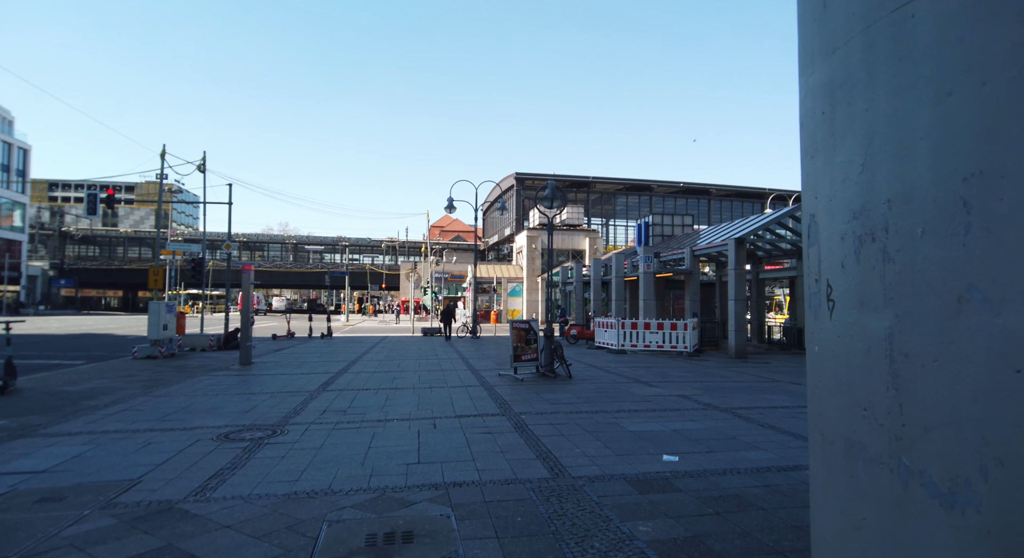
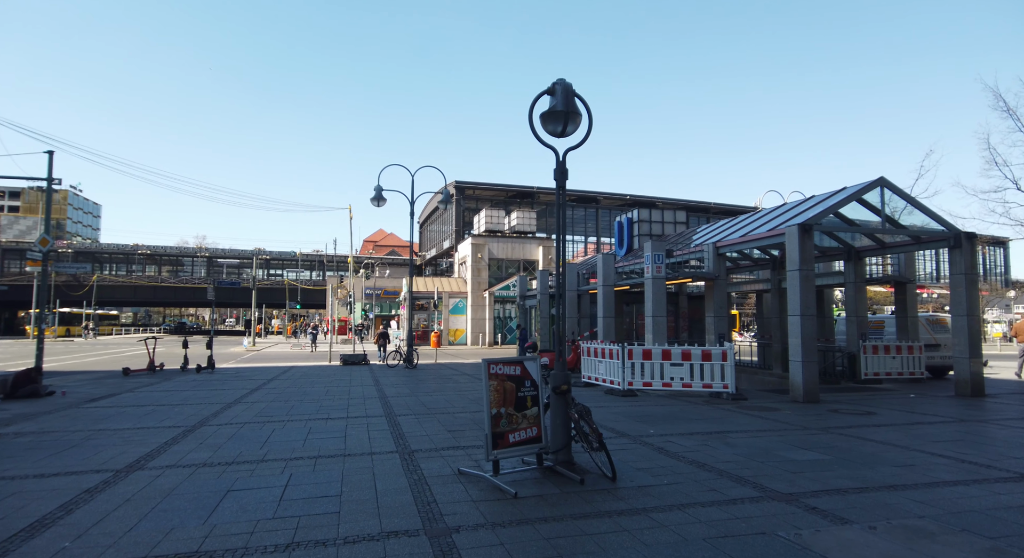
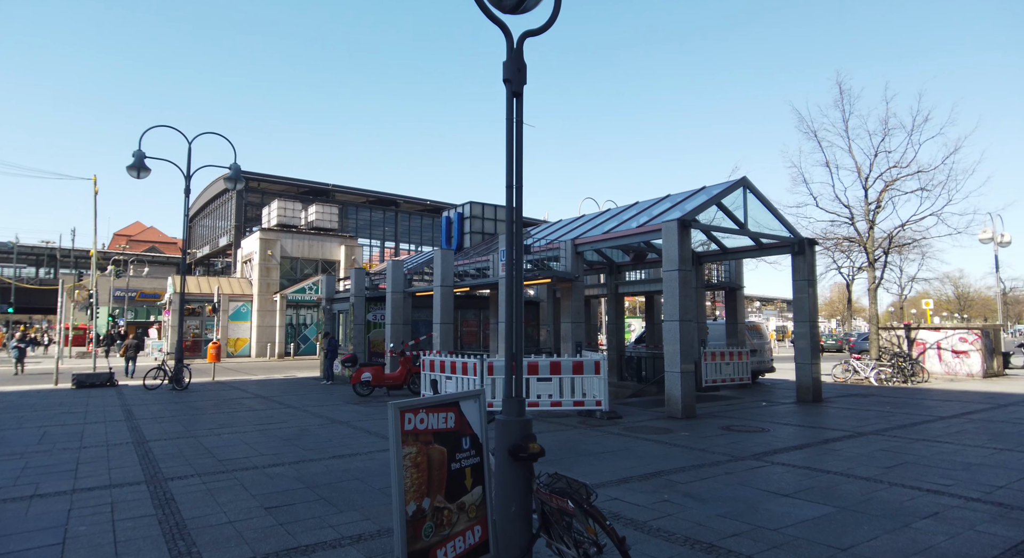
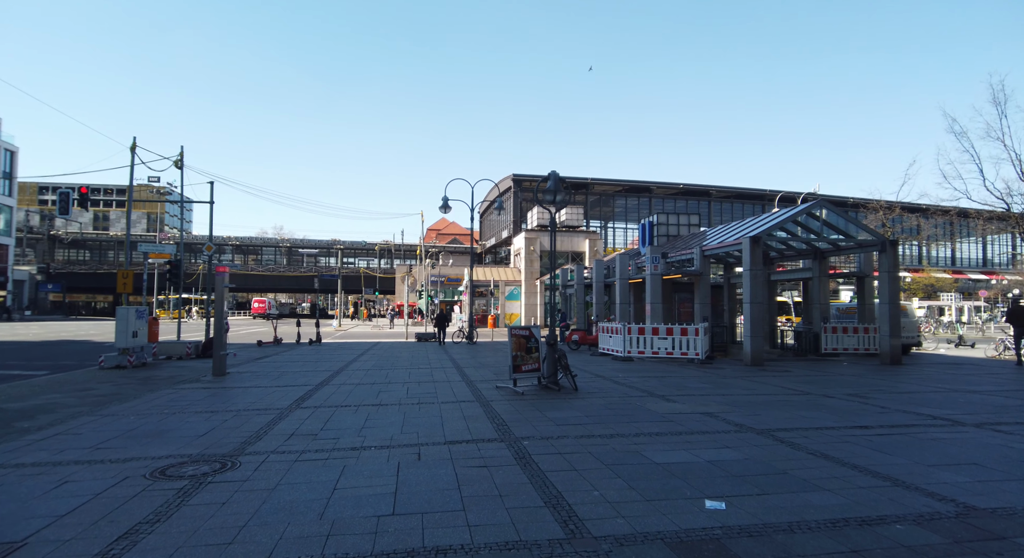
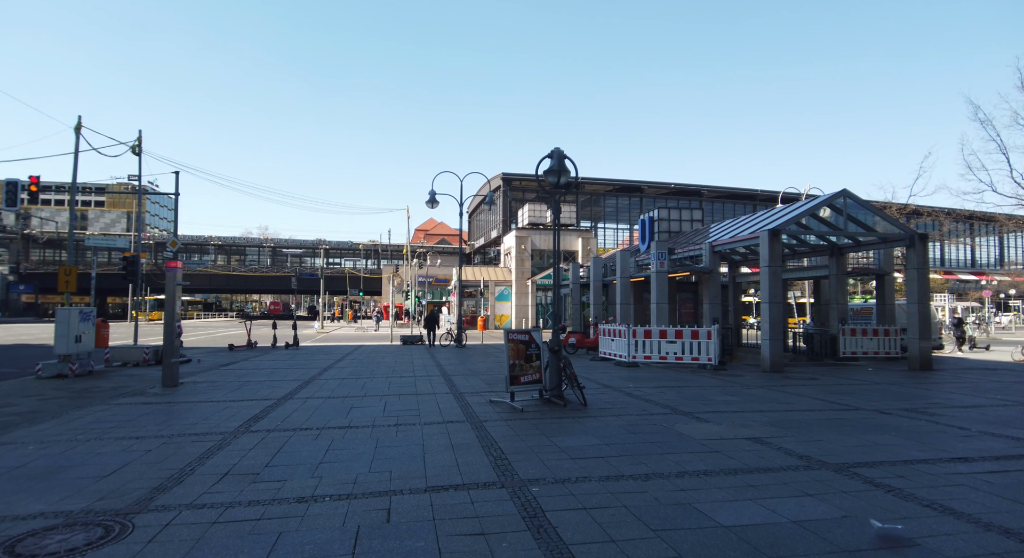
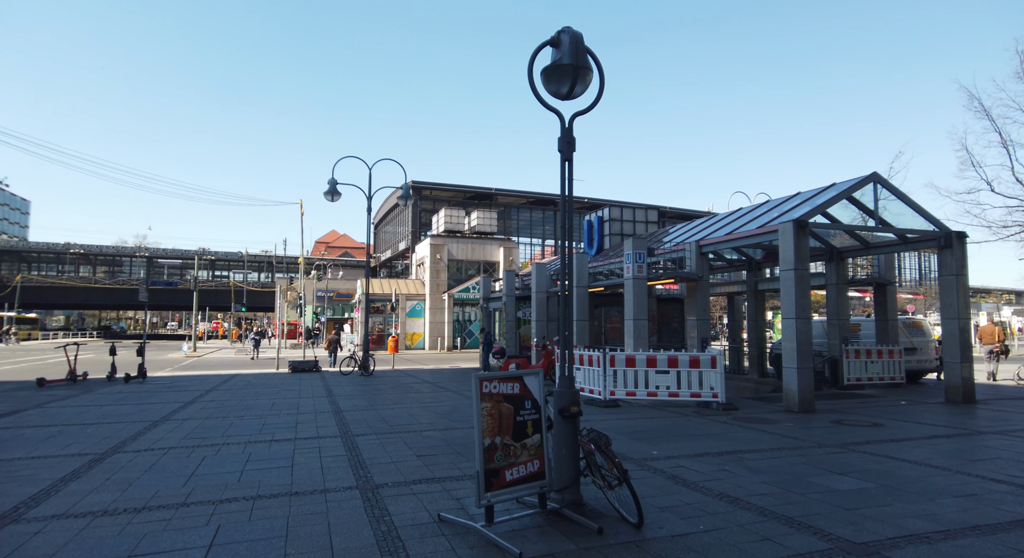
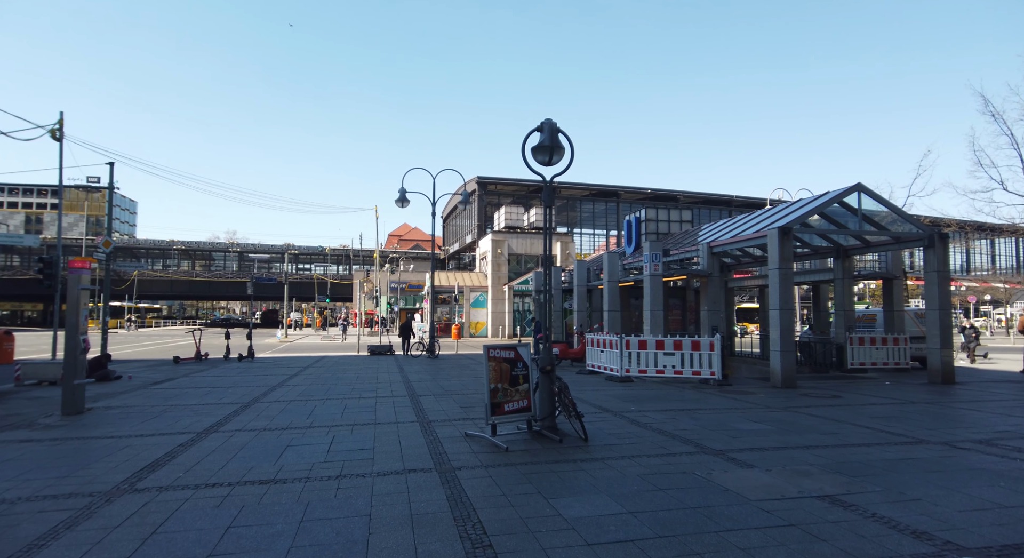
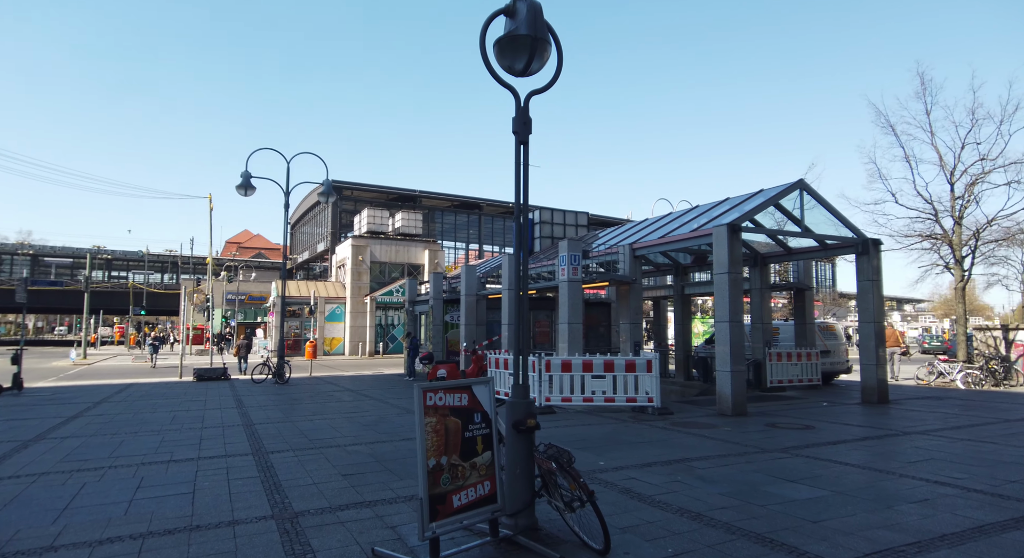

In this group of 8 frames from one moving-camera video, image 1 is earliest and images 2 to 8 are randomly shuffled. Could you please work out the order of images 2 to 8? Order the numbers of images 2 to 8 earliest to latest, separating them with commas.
4, 5, 7, 2, 6, 8, 3
